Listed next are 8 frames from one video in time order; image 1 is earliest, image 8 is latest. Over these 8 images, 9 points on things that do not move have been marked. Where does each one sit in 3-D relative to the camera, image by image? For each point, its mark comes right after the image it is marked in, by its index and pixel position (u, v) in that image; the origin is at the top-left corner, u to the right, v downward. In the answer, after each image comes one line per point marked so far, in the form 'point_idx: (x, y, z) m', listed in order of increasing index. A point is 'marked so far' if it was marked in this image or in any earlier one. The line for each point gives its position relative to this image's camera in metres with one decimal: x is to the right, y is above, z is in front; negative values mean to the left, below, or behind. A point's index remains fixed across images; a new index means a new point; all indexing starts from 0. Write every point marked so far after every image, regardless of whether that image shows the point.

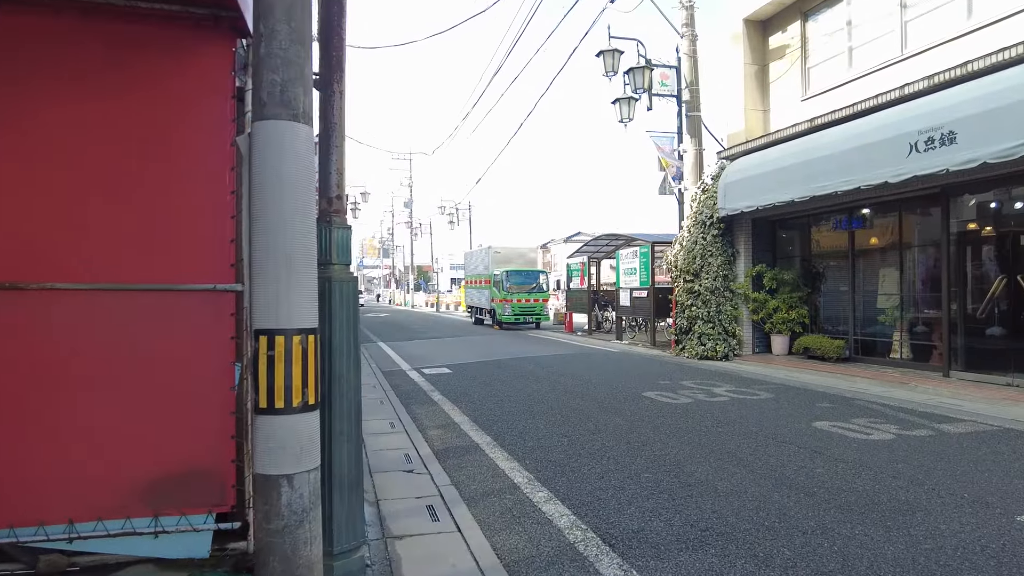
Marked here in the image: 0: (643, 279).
0: (+3.6, +0.2, +17.5) m
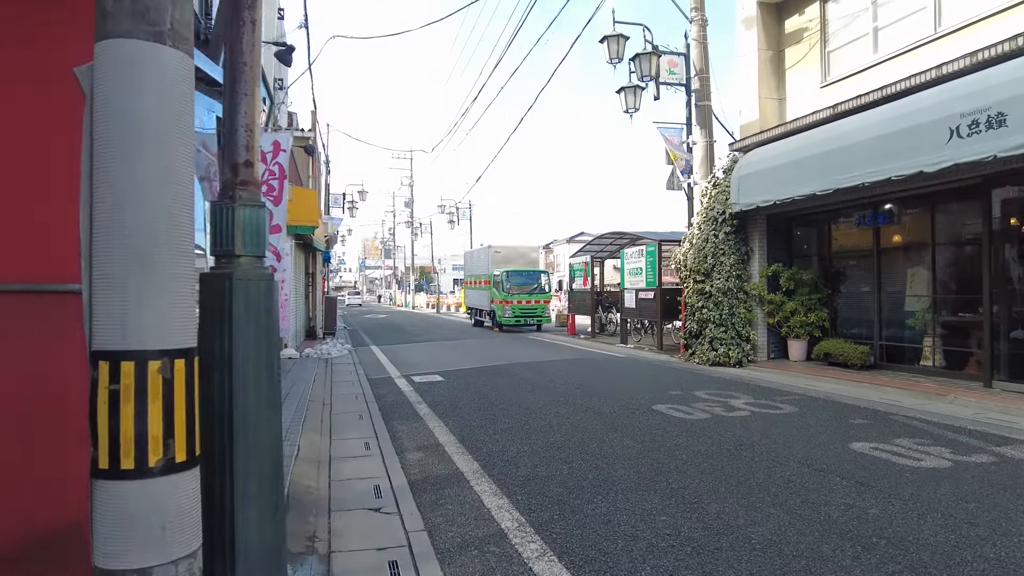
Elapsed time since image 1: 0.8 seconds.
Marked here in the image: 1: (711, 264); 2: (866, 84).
0: (+3.6, +0.2, +16.6) m
1: (+4.0, +0.5, +12.9) m
2: (+6.0, +3.4, +10.7) m
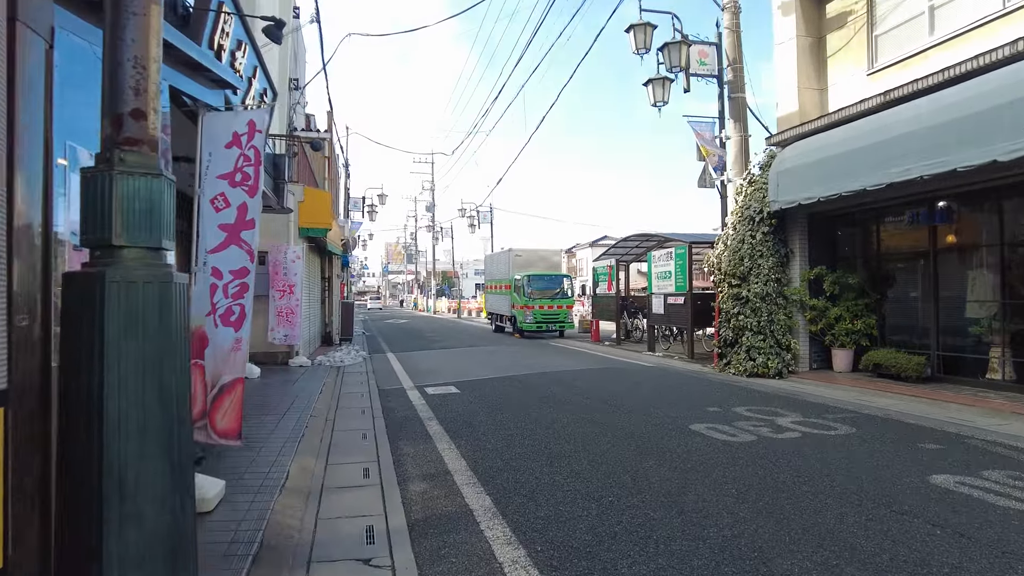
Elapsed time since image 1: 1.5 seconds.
0: (+4.1, +0.1, +15.7) m
1: (+4.4, +0.4, +12.0) m
2: (+6.3, +3.4, +9.8) m
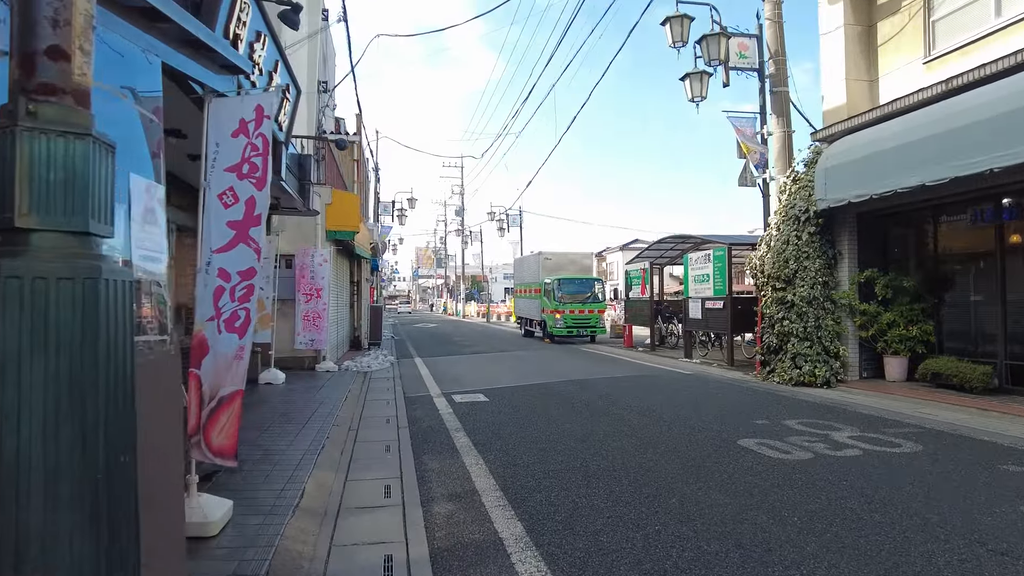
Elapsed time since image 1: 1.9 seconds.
0: (+4.9, 0.0, +15.0) m
1: (+5.0, +0.3, +11.3) m
2: (+6.7, +3.3, +9.1) m
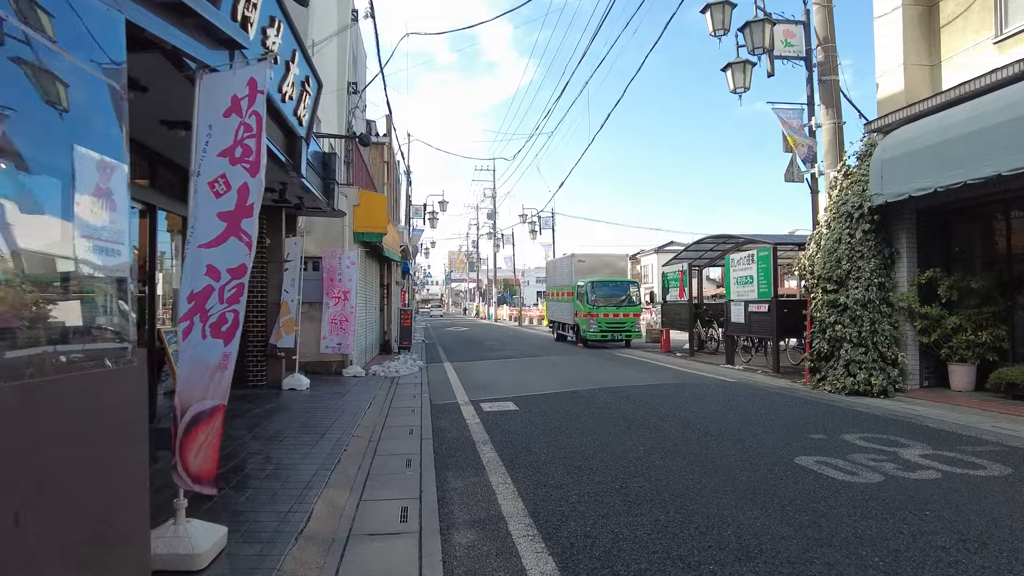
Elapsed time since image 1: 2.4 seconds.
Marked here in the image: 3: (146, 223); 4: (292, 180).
0: (+5.6, 0.0, +14.2) m
1: (+5.5, +0.3, +10.5) m
2: (+7.1, +3.3, +8.2) m
3: (-4.5, +0.8, +7.7) m
4: (-3.1, +1.5, +9.0) m
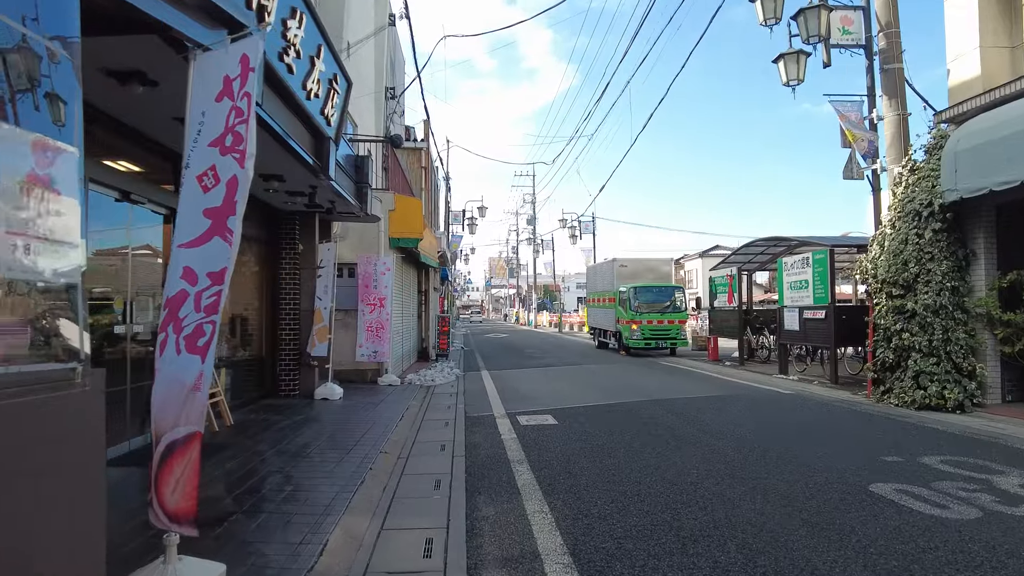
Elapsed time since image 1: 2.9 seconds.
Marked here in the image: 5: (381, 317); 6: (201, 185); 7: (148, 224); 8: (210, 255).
0: (+6.4, -0.1, +13.3) m
1: (+6.1, +0.2, +9.6) m
2: (+7.6, +3.3, +7.3) m
3: (-4.0, +0.7, +7.5) m
4: (-2.6, +1.4, +8.7) m
5: (-2.6, -0.6, +12.8) m
6: (-1.4, +0.5, +2.9) m
7: (-4.1, +0.7, +7.1) m
8: (-1.3, +0.2, +2.8) m
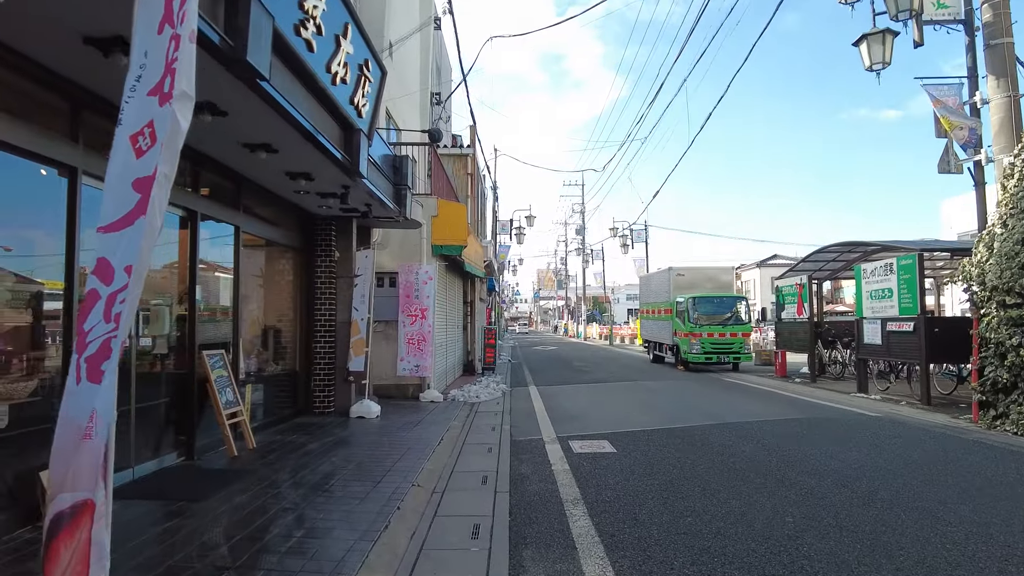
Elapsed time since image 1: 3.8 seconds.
0: (+7.3, -0.3, +11.9) m
1: (+6.8, +0.1, +8.2) m
2: (+8.0, +3.2, +5.8) m
3: (-3.5, +0.6, +6.9) m
4: (-2.0, +1.3, +8.0) m
5: (-1.7, -0.8, +12.0) m
6: (-1.2, +0.5, +2.1) m
7: (-3.6, +0.6, +6.5) m
8: (-1.1, +0.2, +2.0) m
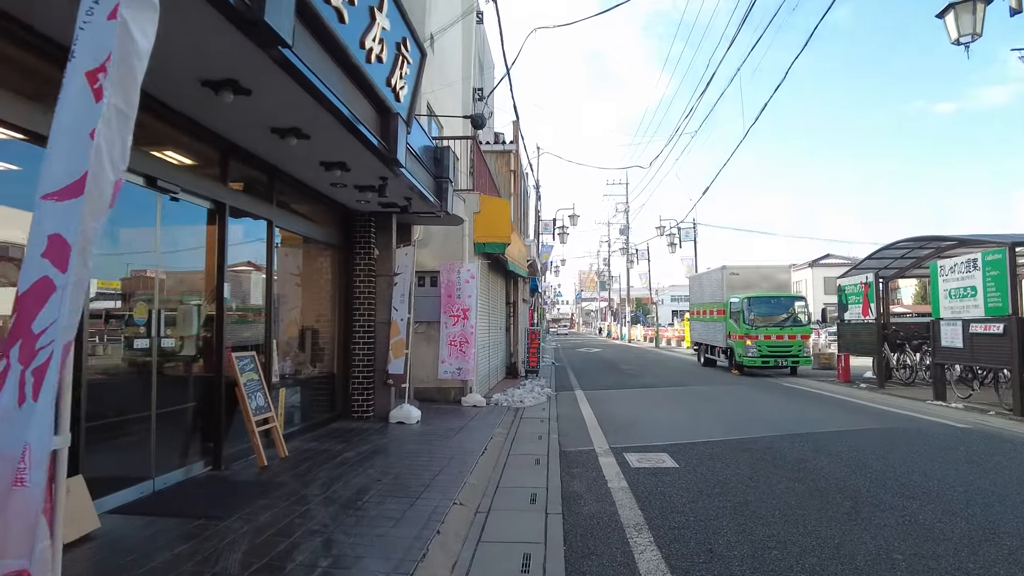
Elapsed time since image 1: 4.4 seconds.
0: (+8.2, -0.3, +10.8) m
1: (+7.3, +0.2, +7.2) m
2: (+8.4, +3.2, +4.7) m
3: (-3.0, +0.6, +6.5) m
4: (-1.4, +1.3, +7.5) m
5: (-0.9, -0.8, +11.4) m
6: (-1.0, +0.5, +1.5) m
7: (-3.1, +0.6, +6.1) m
8: (-1.0, +0.2, +1.5) m
